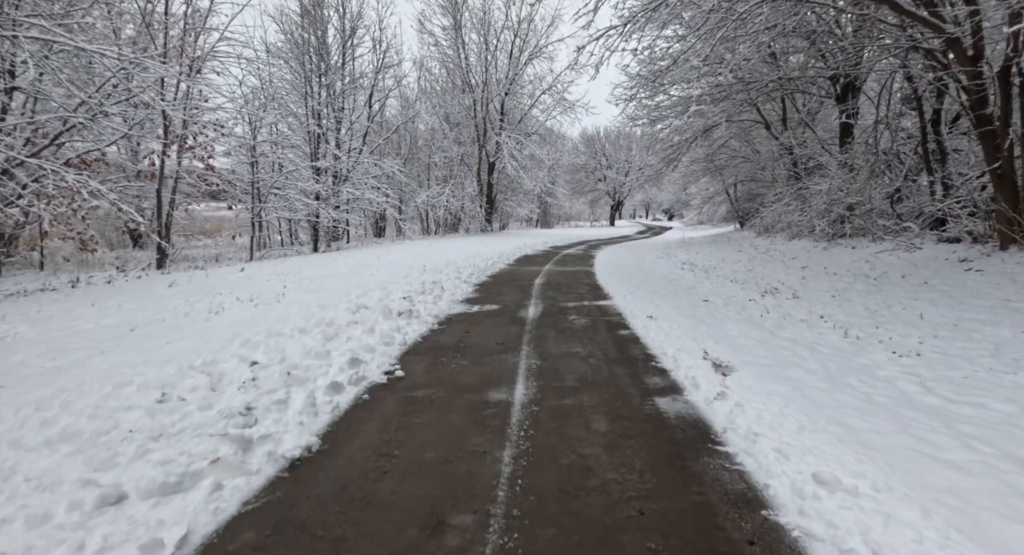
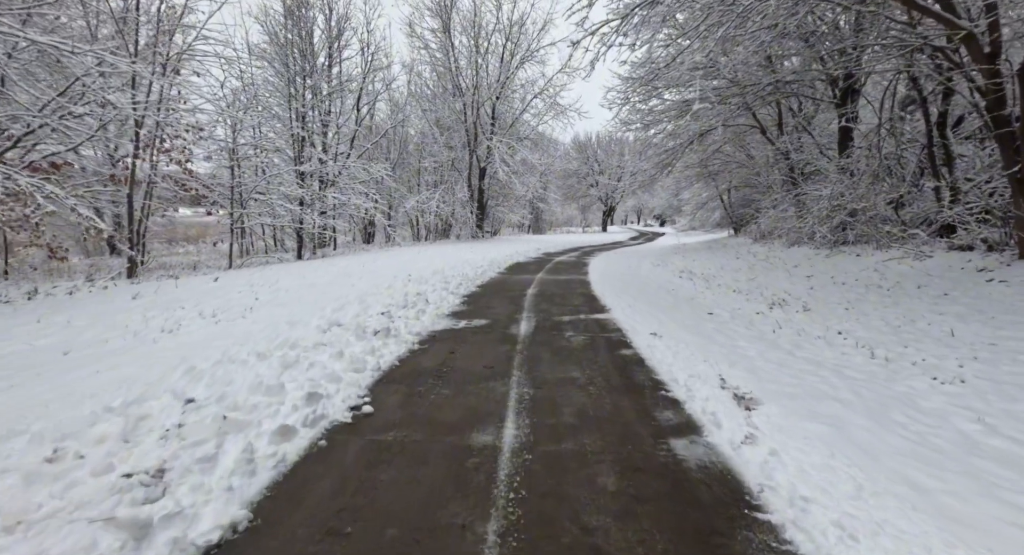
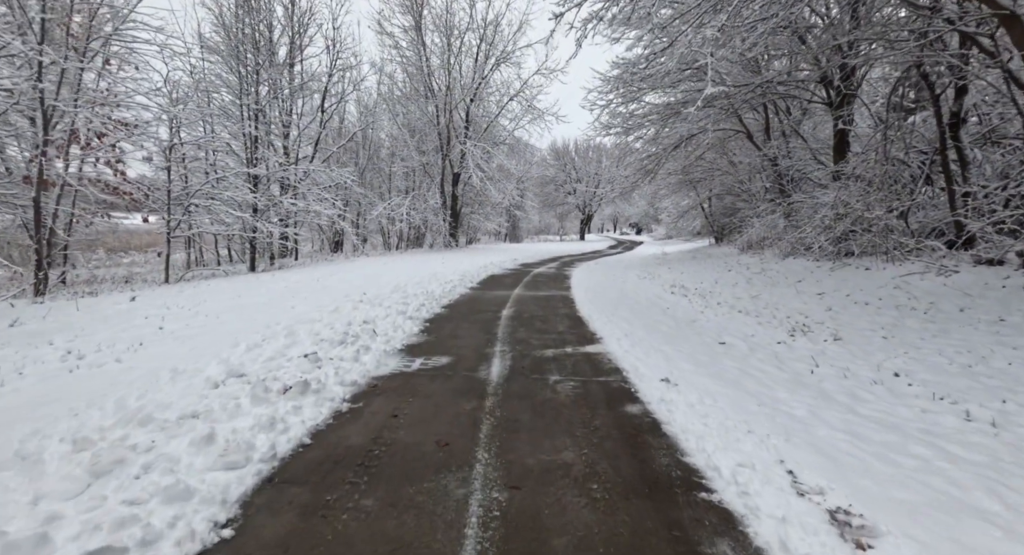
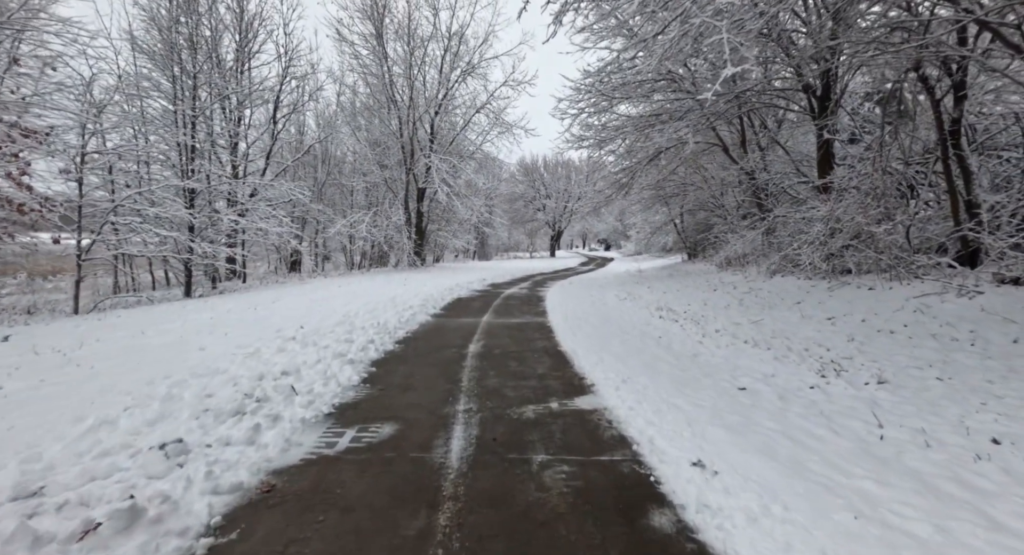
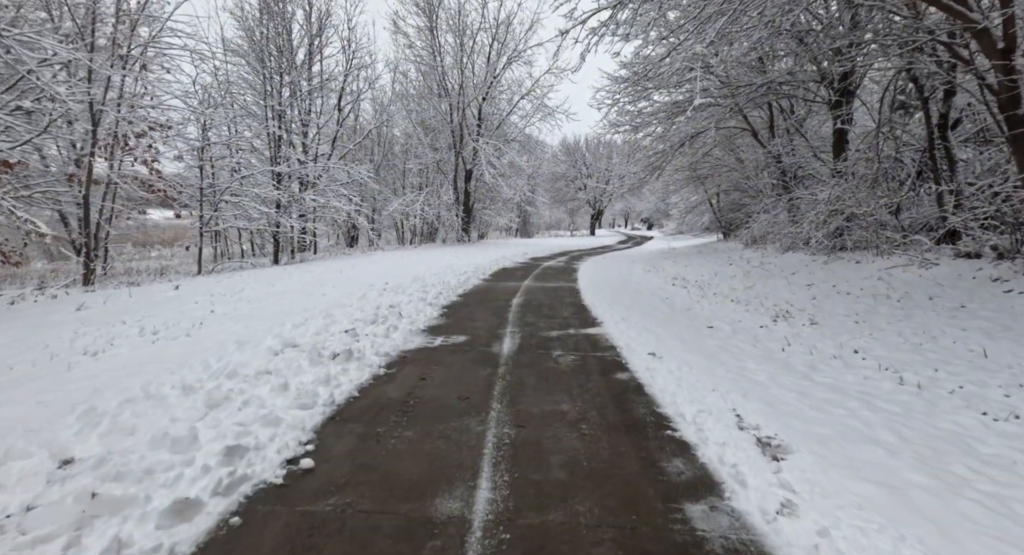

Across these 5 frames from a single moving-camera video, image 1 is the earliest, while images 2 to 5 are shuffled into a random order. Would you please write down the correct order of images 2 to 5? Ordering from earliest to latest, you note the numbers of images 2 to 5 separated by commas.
2, 5, 3, 4
